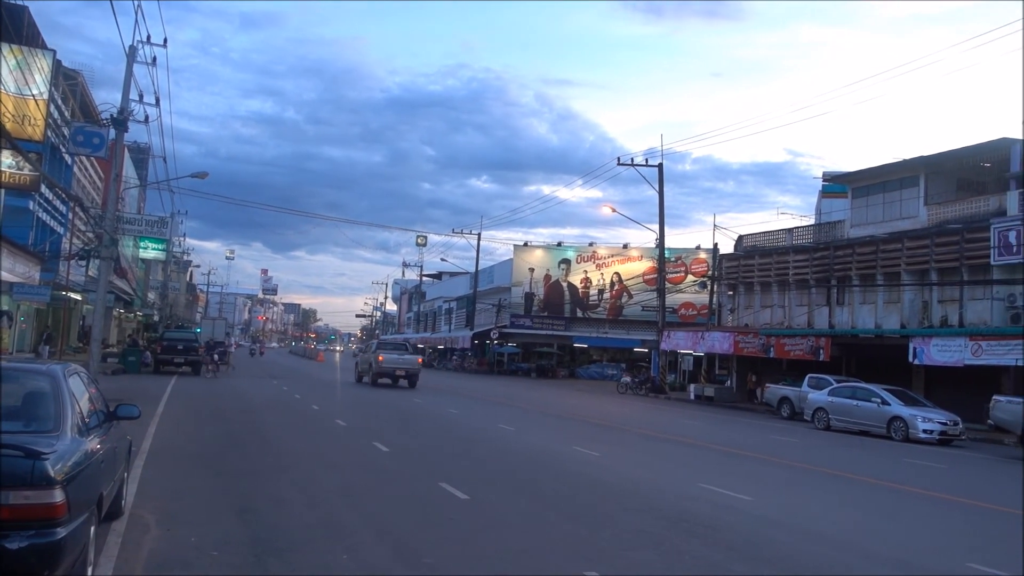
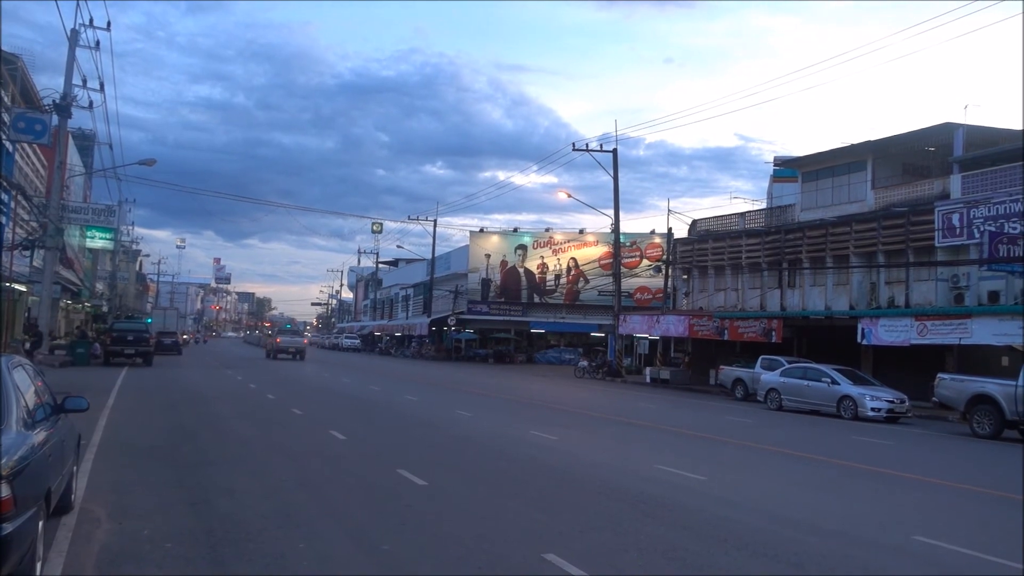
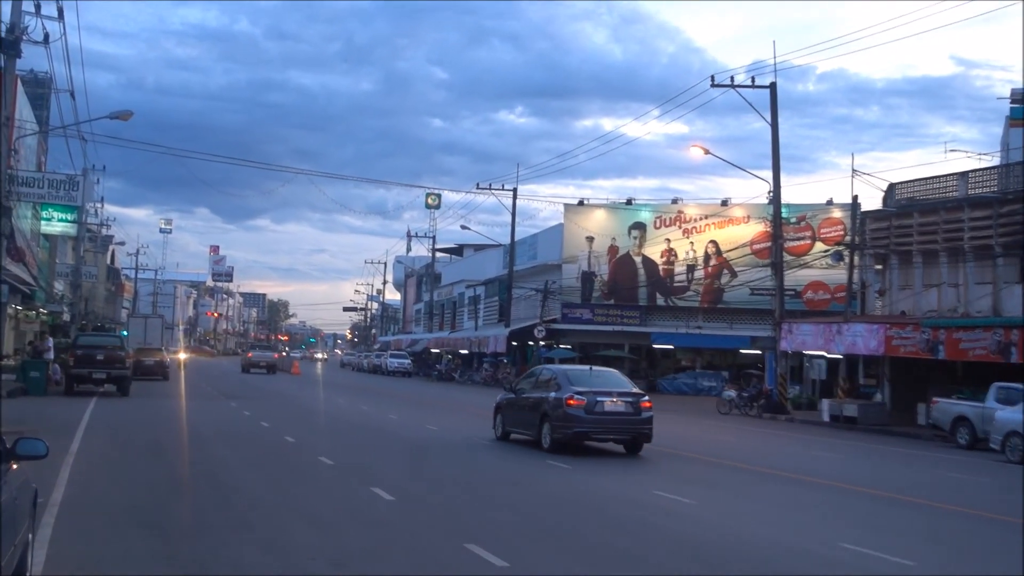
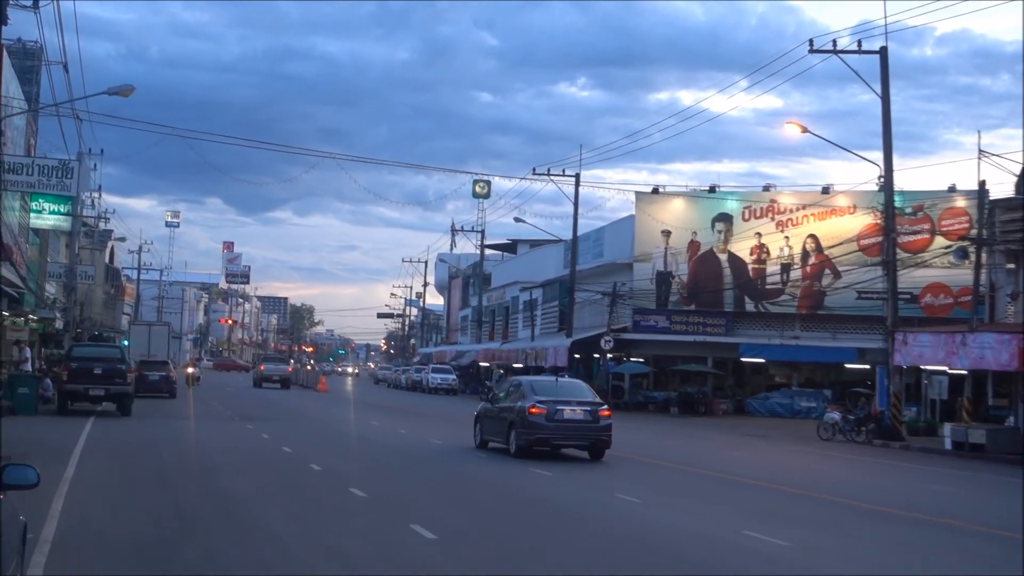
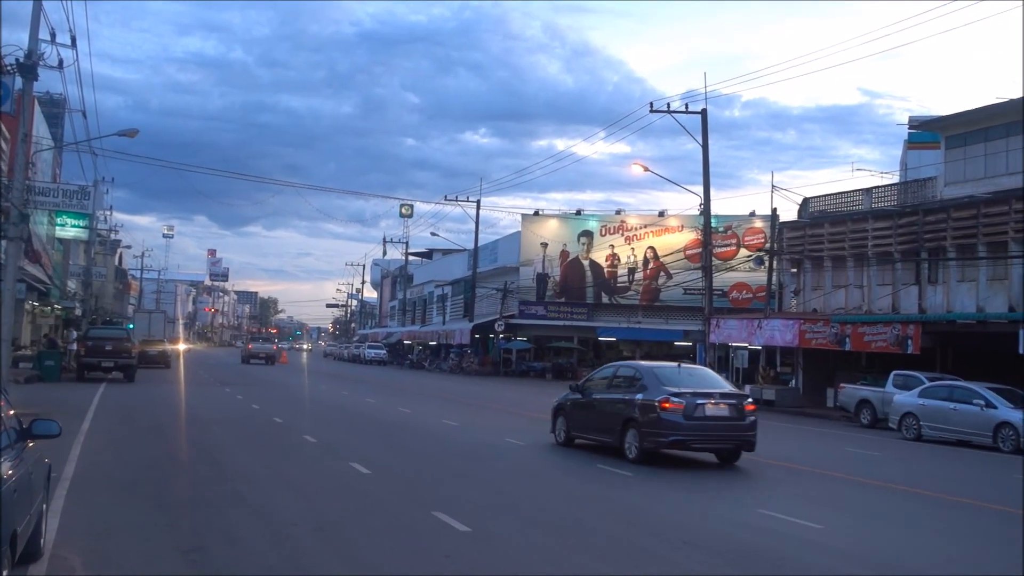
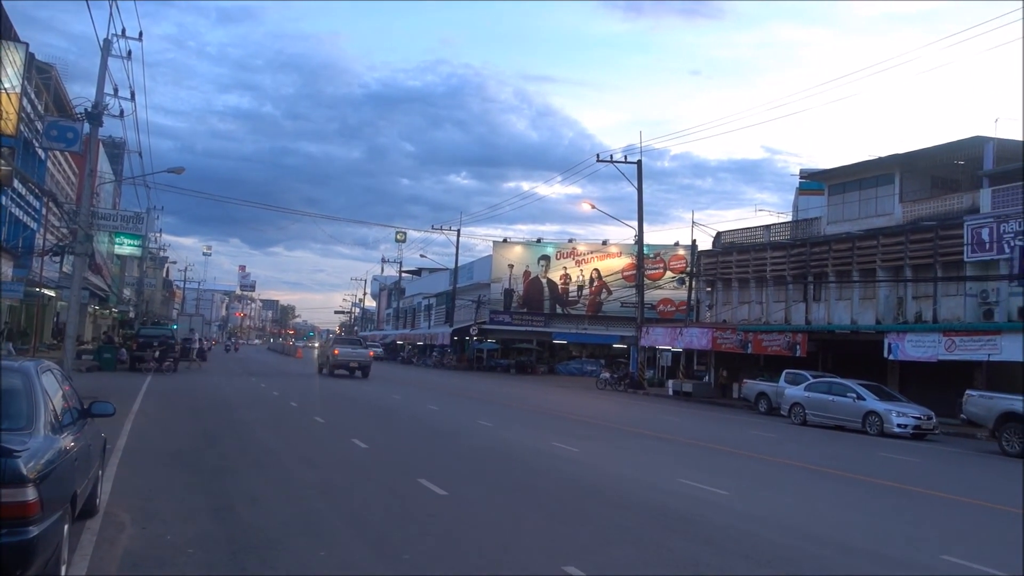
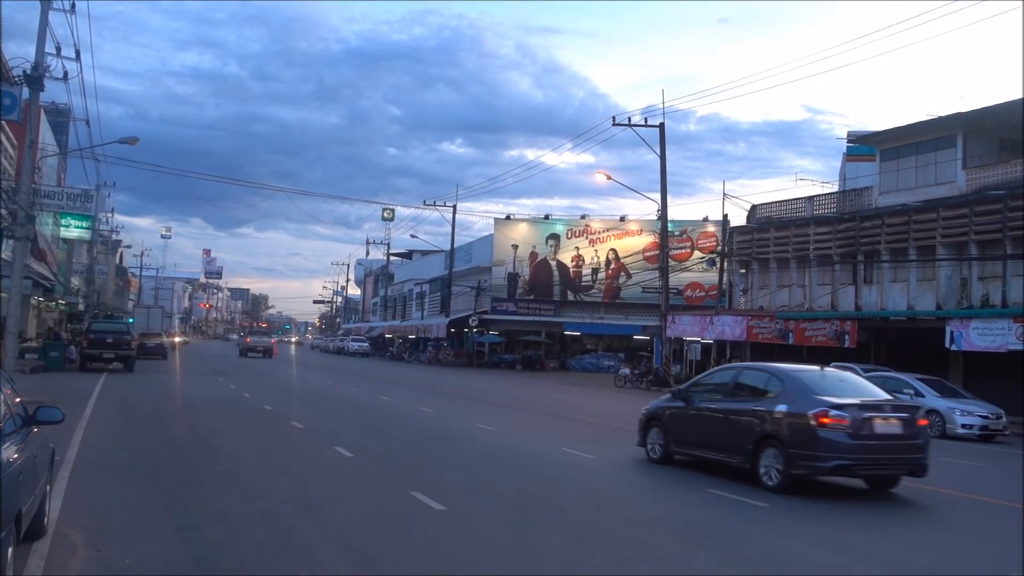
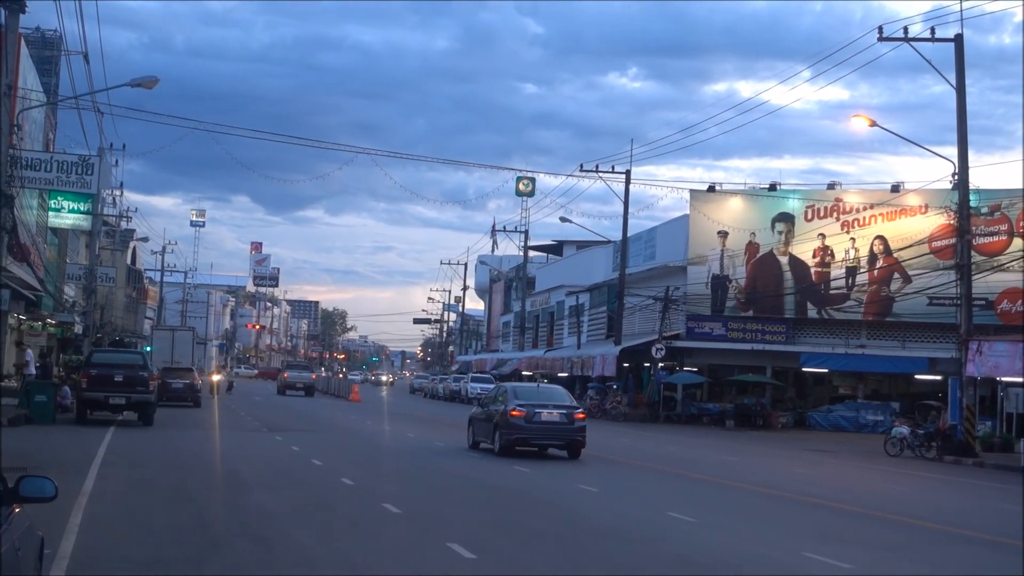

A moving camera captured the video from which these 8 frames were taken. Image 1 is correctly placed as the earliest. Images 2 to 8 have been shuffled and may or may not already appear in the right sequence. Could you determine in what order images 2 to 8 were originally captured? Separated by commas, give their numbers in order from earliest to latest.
6, 2, 7, 5, 3, 4, 8
